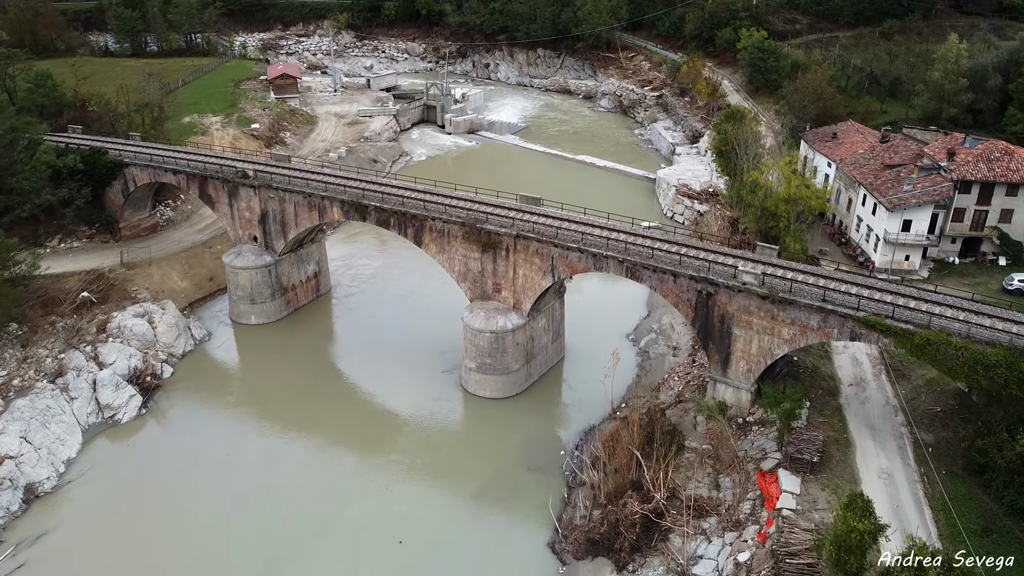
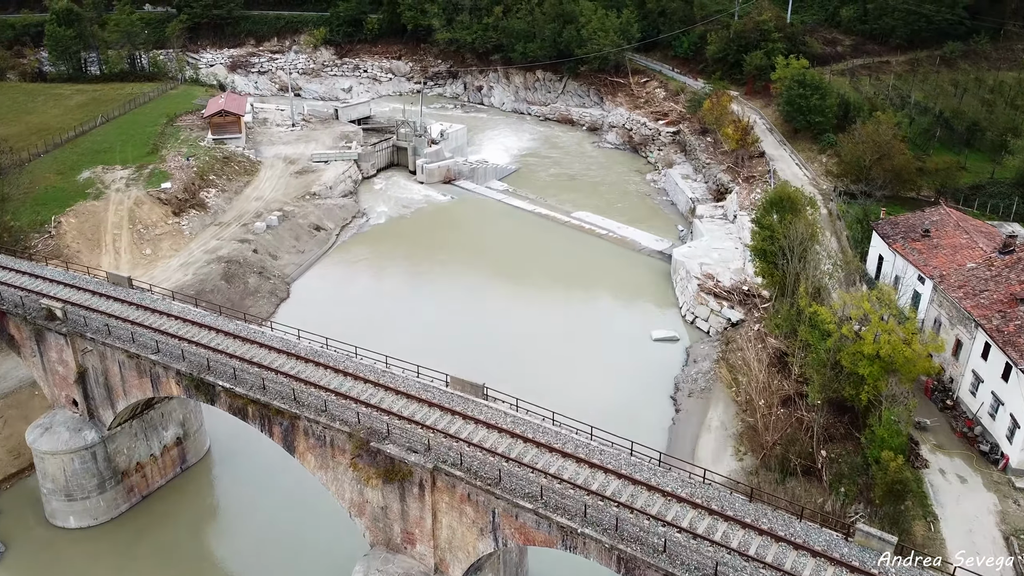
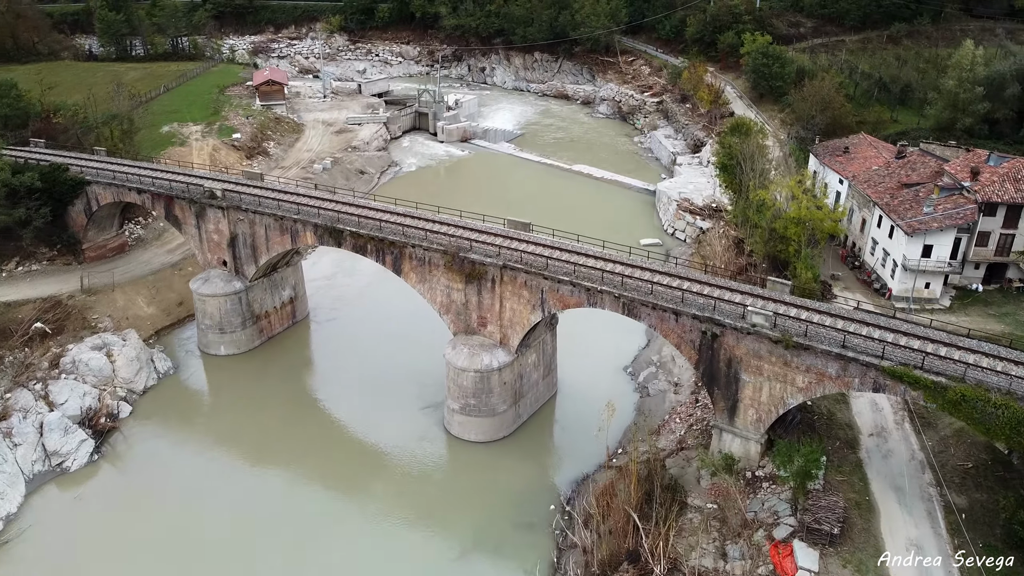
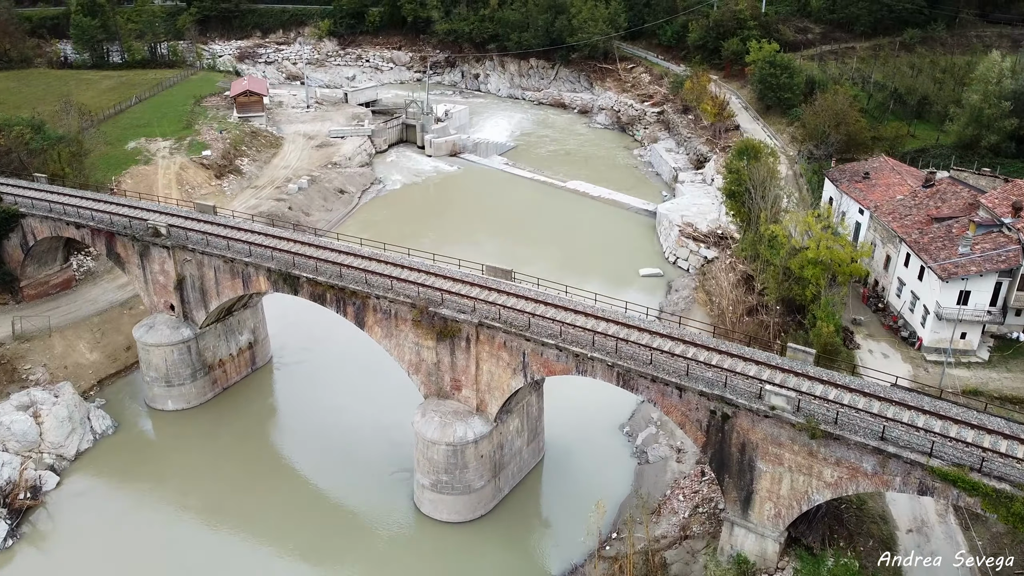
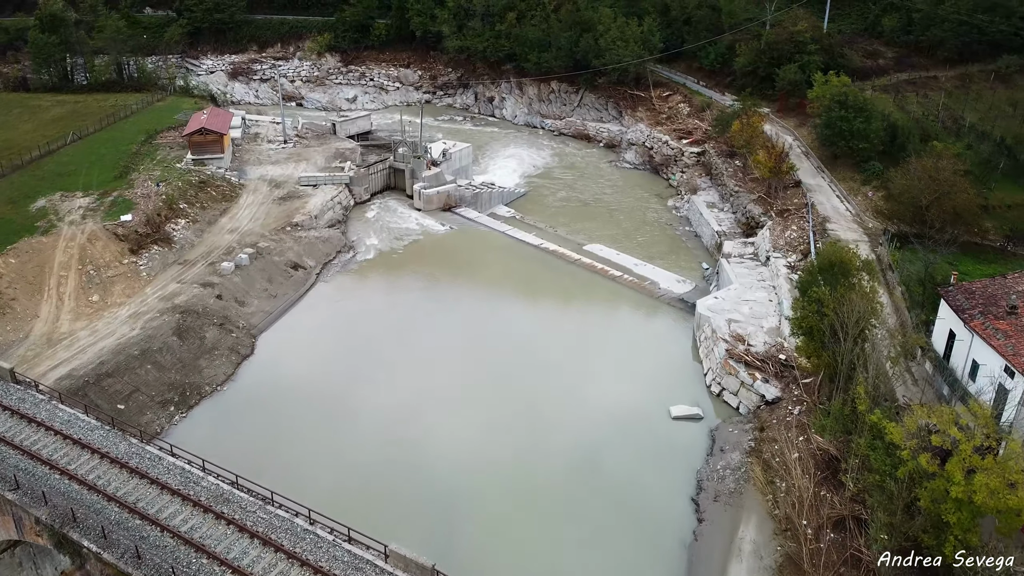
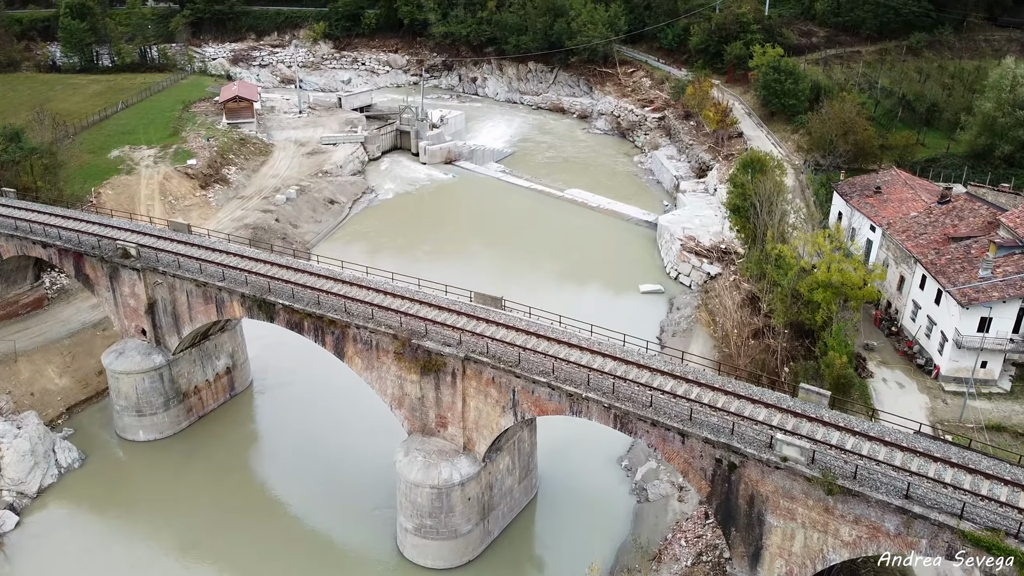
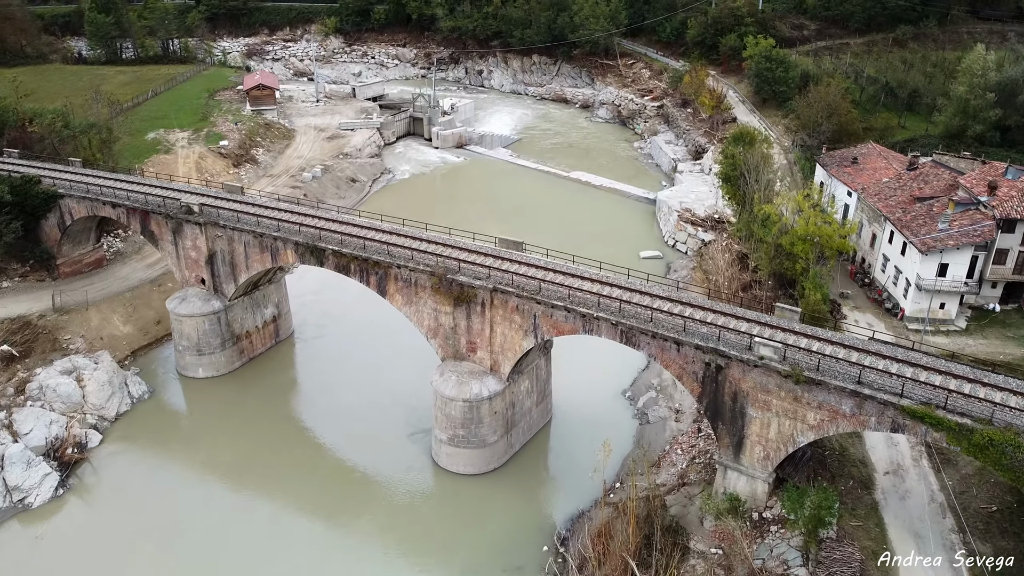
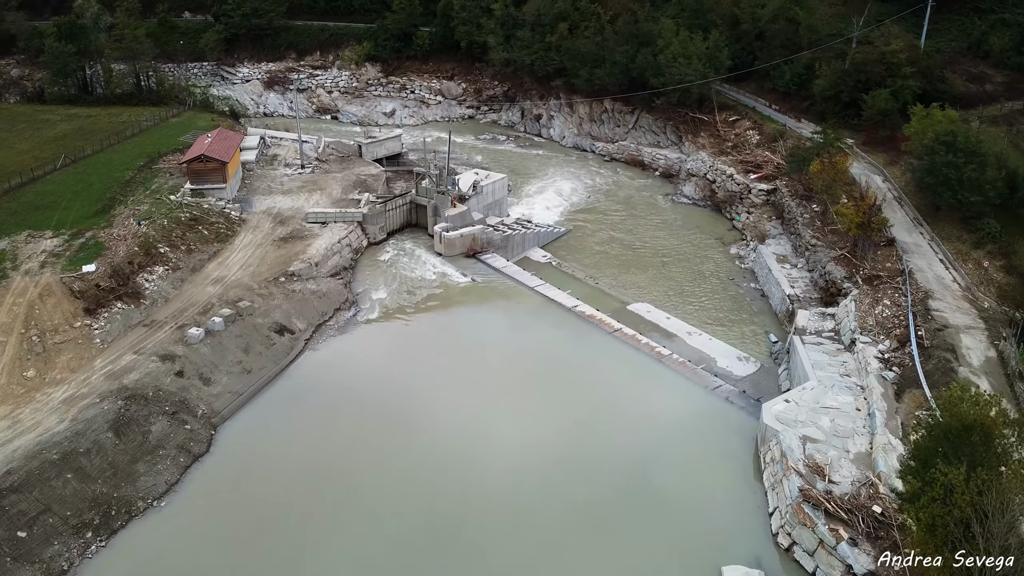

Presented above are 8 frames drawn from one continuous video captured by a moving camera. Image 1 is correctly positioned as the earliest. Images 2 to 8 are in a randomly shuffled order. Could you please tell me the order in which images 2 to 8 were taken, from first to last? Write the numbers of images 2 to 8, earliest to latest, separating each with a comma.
3, 7, 4, 6, 2, 5, 8
